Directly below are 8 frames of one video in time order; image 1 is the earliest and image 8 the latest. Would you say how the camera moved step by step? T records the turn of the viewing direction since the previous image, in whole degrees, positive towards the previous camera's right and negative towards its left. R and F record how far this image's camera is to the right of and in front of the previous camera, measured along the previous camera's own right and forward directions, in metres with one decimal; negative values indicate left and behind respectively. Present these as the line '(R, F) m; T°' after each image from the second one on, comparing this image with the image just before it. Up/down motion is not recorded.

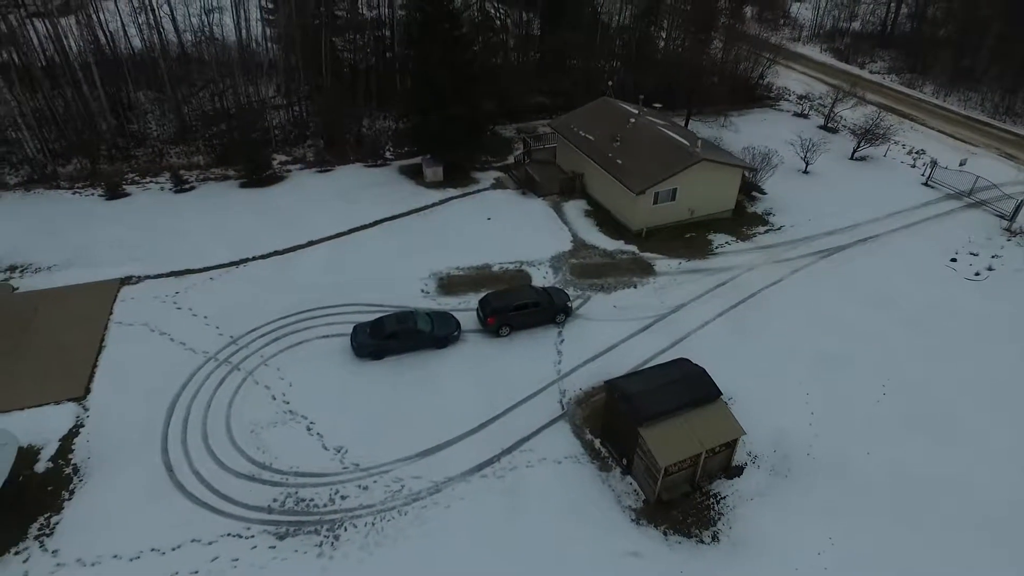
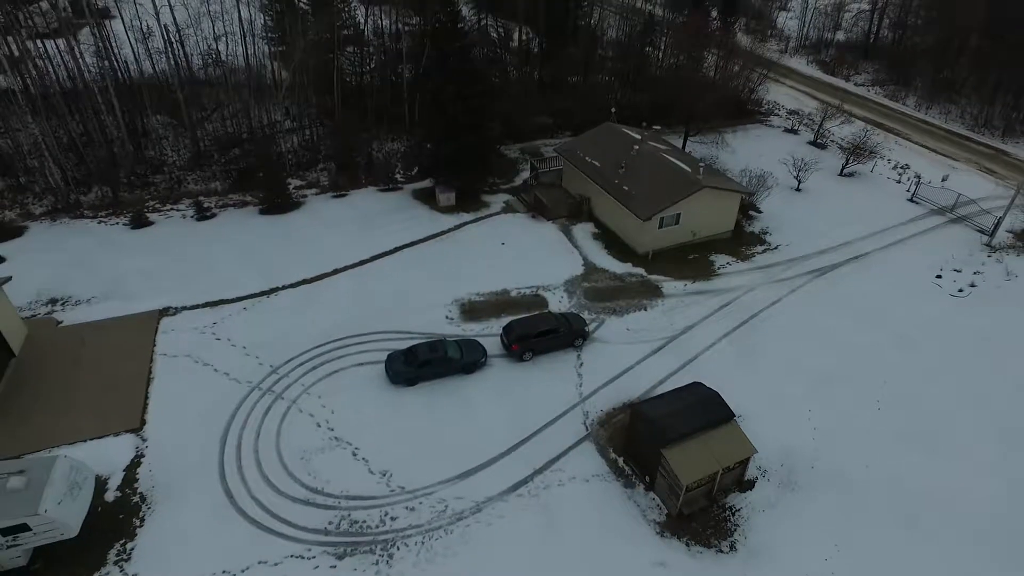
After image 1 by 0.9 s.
(-1.0, -1.3) m; +1°
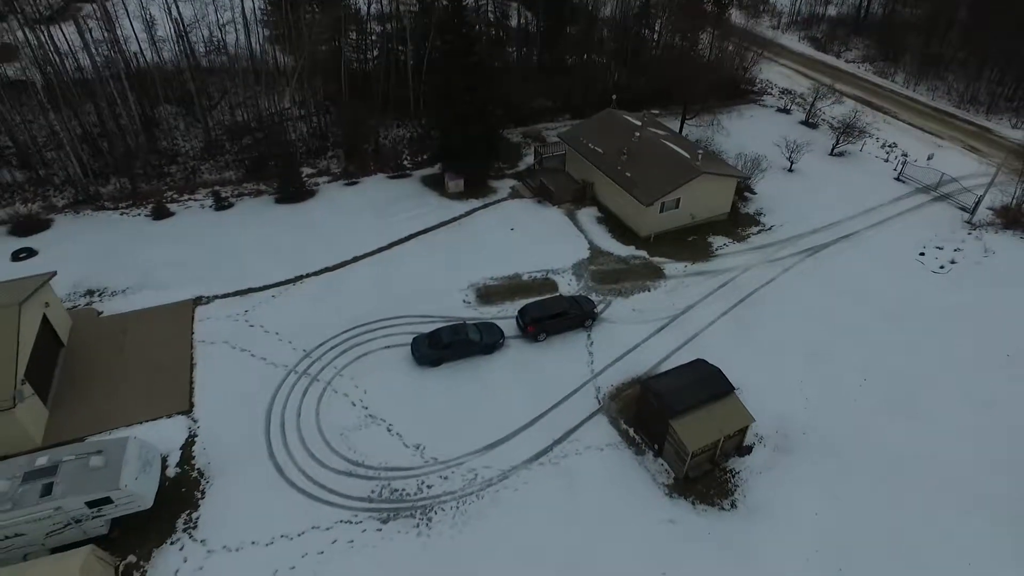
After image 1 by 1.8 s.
(-0.7, -1.4) m; +1°
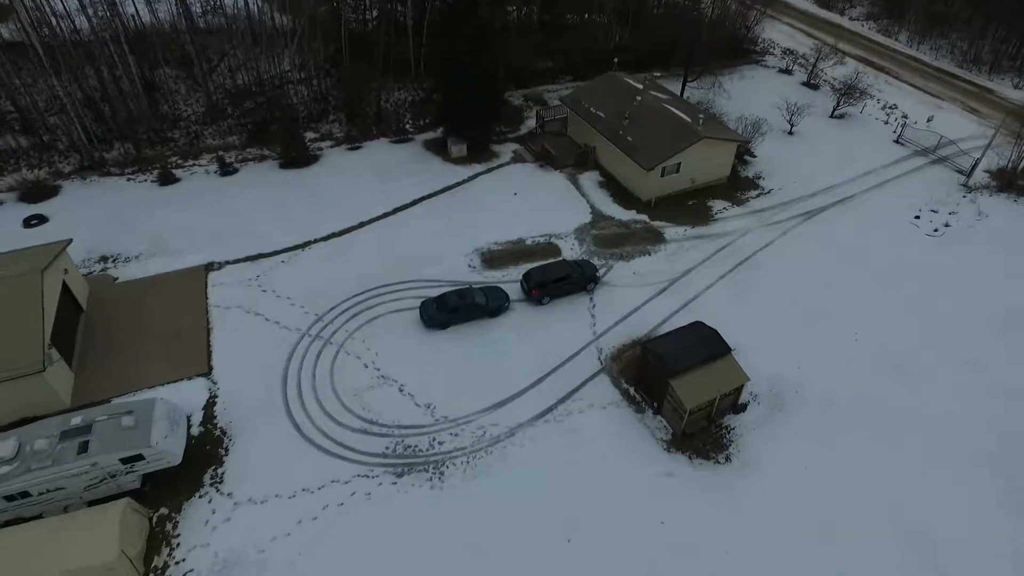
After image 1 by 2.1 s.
(-0.2, -0.6) m; 0°
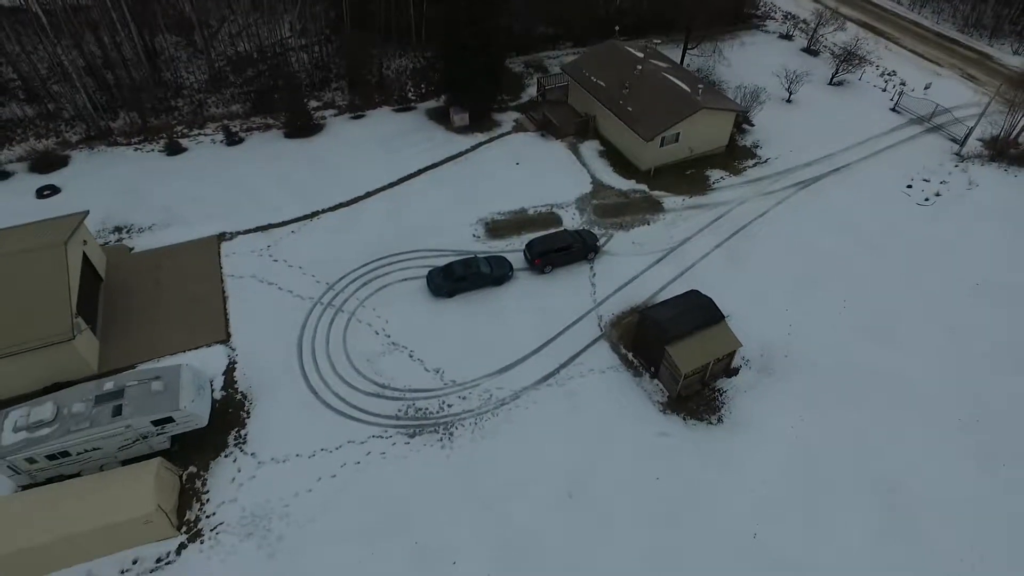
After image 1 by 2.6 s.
(-0.2, -0.8) m; 0°
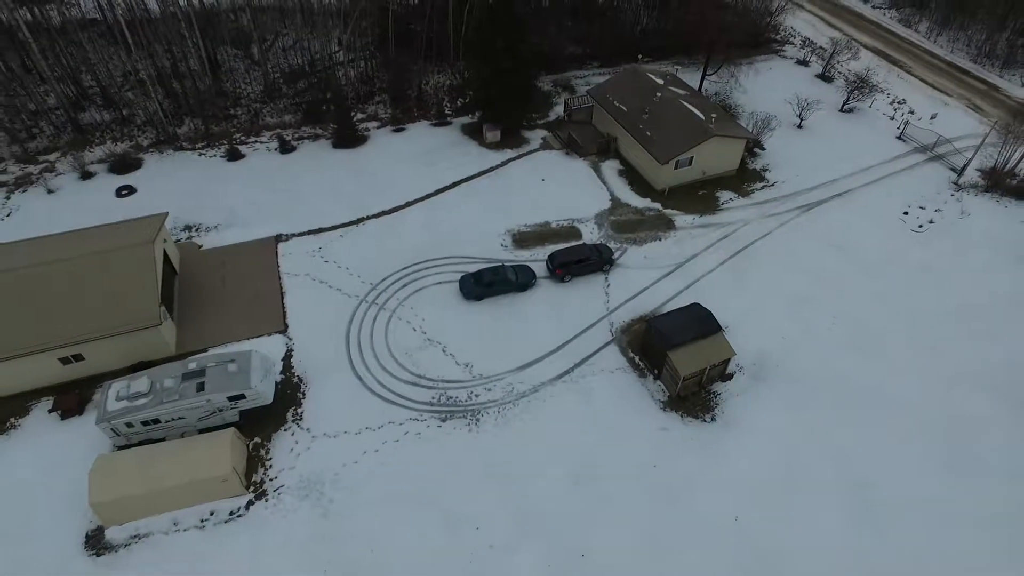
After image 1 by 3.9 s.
(-0.1, -2.6) m; -2°
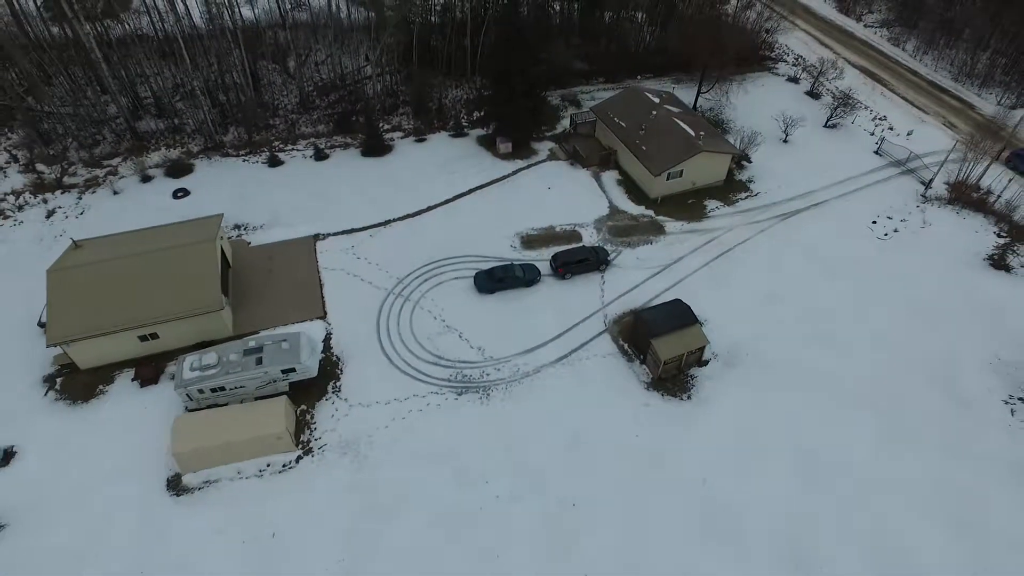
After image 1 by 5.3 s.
(+0.1, -3.6) m; -1°
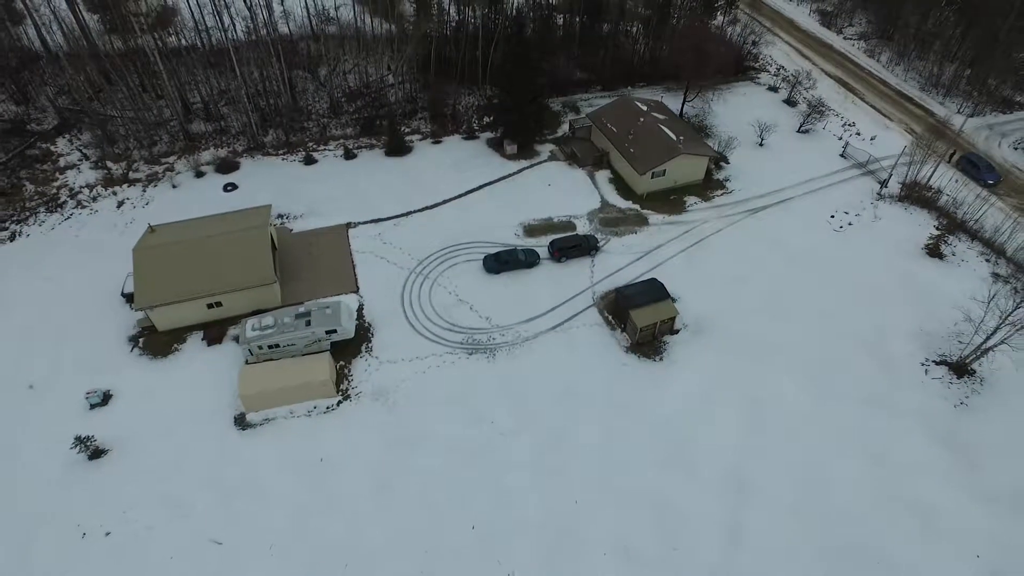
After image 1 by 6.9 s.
(+0.3, -4.9) m; -1°
